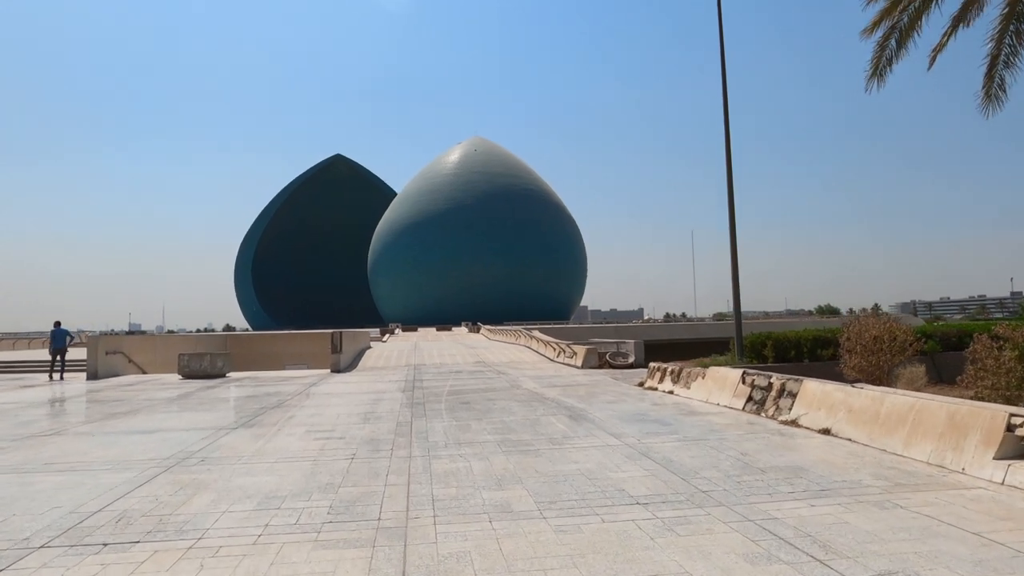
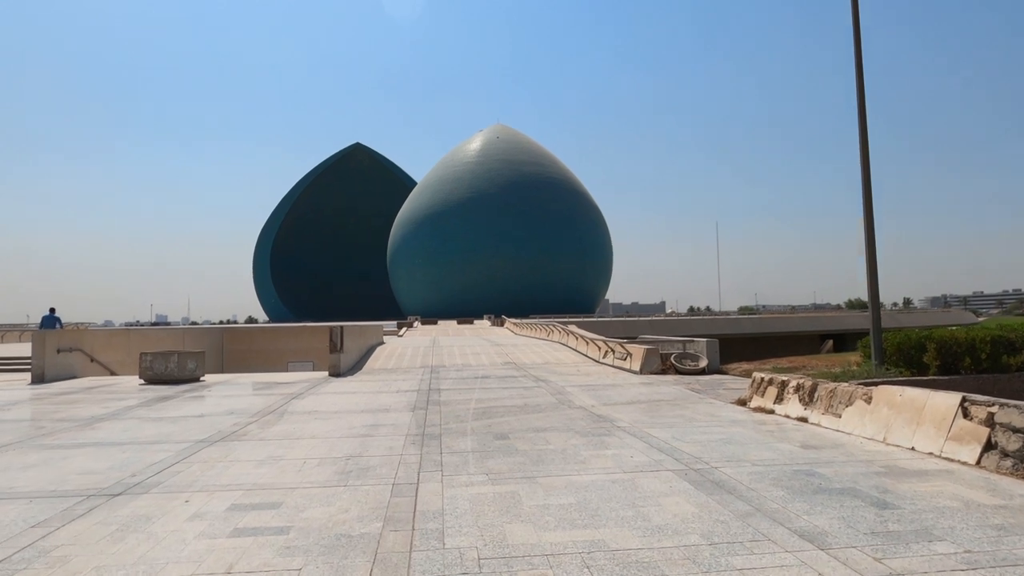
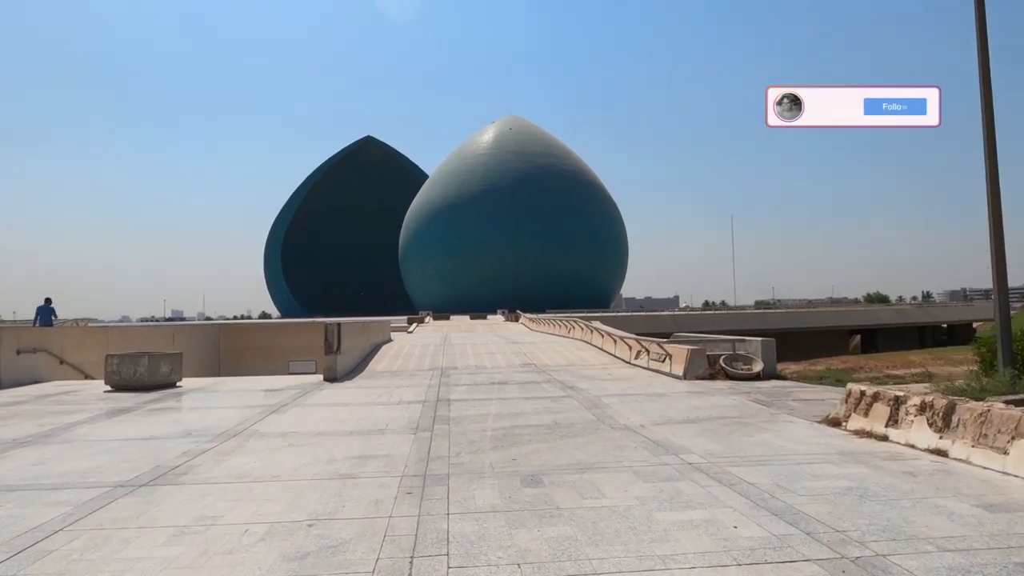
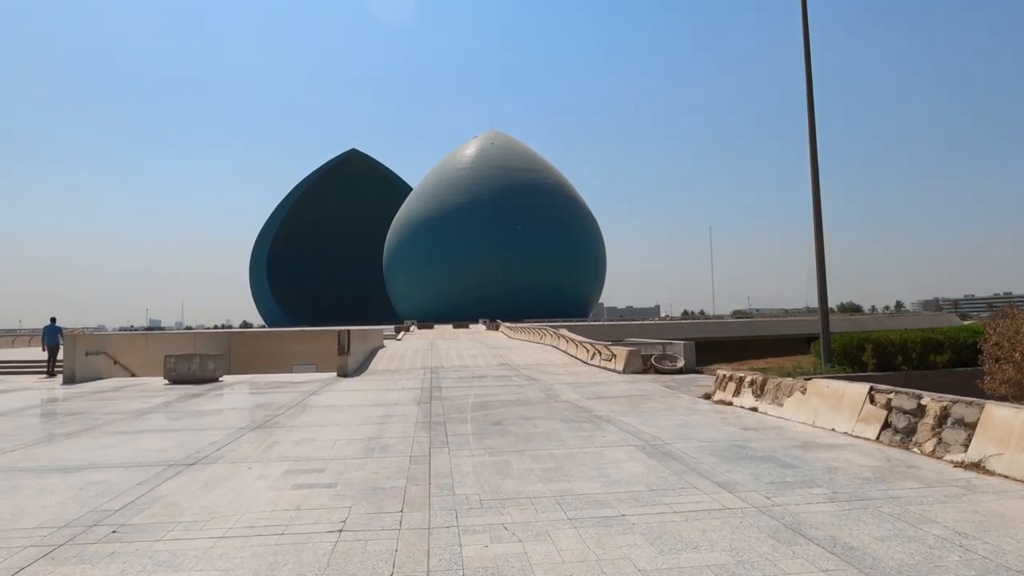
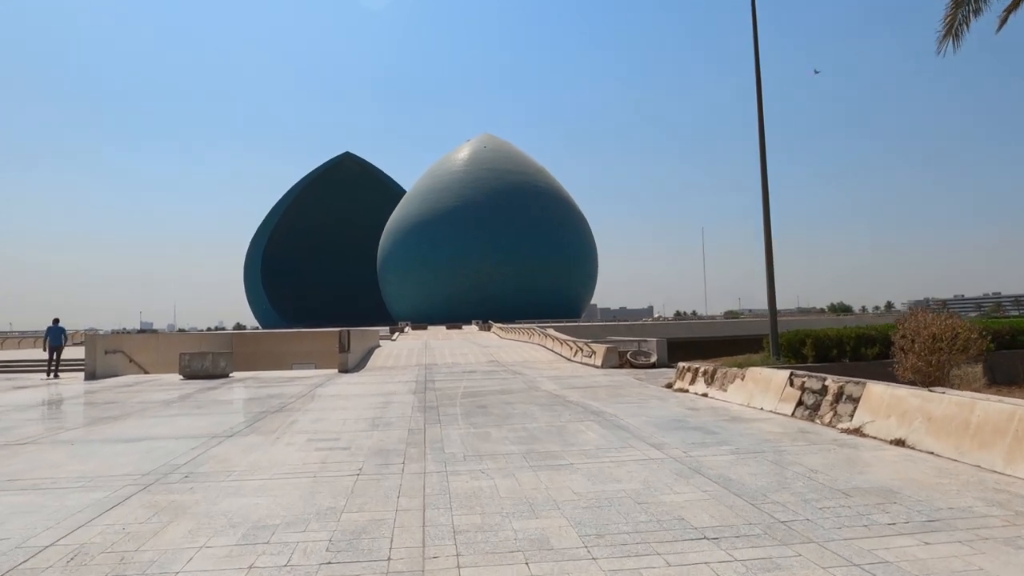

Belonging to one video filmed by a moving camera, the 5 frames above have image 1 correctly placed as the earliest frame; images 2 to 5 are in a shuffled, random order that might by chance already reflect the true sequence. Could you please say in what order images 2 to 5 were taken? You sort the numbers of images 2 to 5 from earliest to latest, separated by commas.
5, 4, 2, 3
